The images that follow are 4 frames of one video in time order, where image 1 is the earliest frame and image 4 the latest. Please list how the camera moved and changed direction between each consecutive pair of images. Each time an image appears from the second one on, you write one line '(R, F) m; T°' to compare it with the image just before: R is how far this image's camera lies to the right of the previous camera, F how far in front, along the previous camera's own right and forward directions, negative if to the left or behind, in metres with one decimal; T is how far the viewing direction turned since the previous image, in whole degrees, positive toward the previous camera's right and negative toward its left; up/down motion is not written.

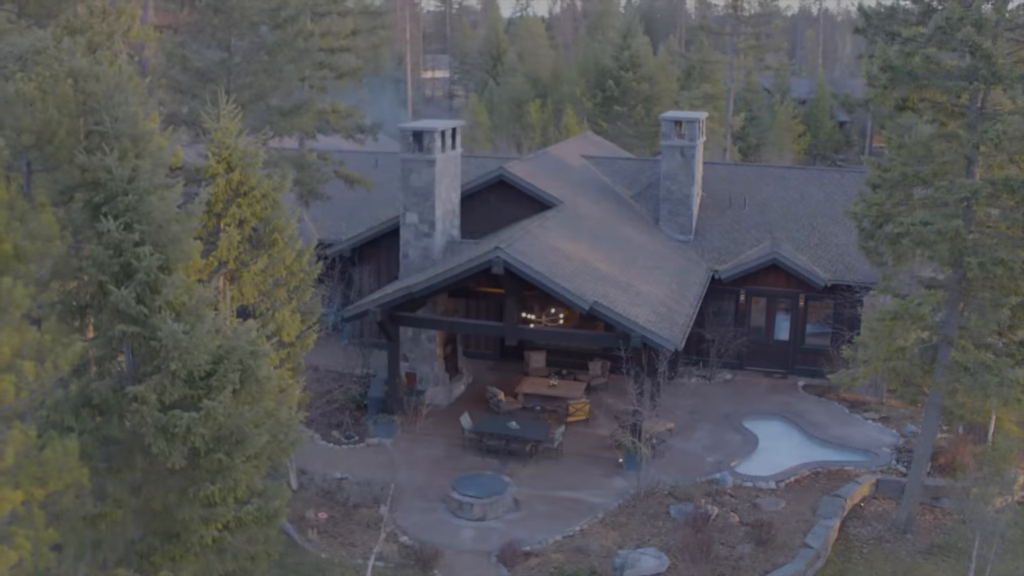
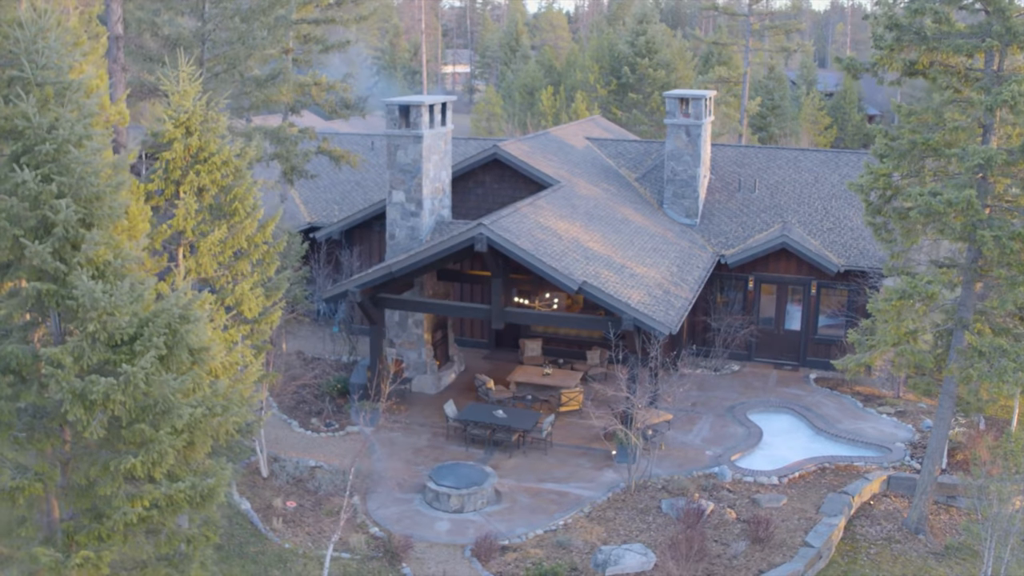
(+0.9, +1.0) m; -2°
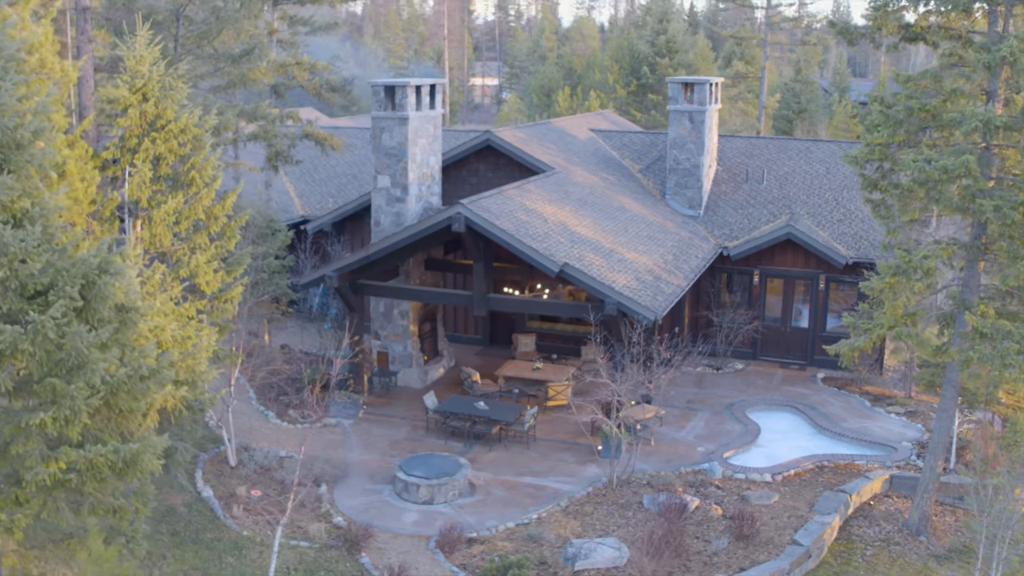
(+1.1, +0.8) m; -3°
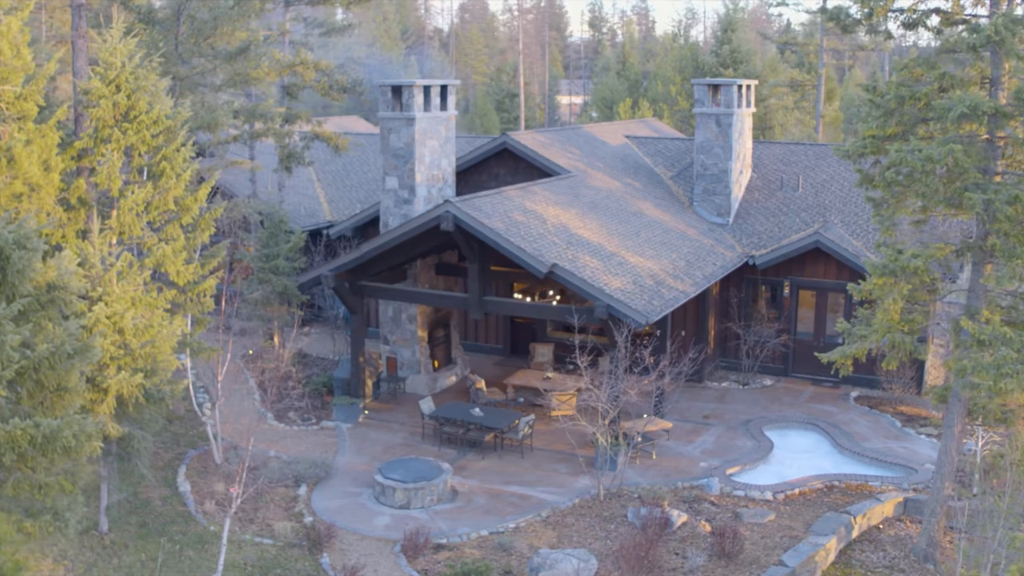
(+1.9, +0.6) m; -6°
